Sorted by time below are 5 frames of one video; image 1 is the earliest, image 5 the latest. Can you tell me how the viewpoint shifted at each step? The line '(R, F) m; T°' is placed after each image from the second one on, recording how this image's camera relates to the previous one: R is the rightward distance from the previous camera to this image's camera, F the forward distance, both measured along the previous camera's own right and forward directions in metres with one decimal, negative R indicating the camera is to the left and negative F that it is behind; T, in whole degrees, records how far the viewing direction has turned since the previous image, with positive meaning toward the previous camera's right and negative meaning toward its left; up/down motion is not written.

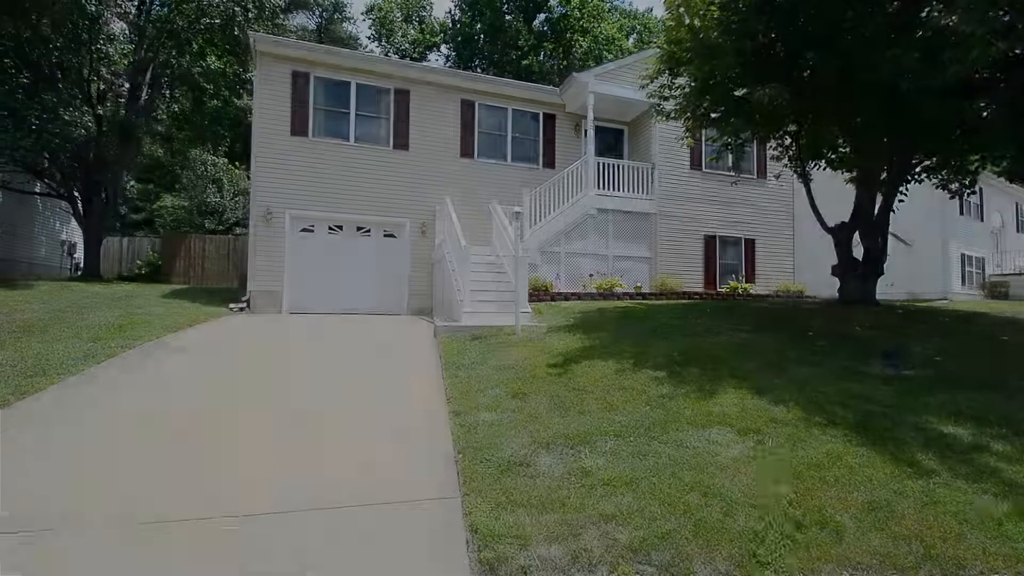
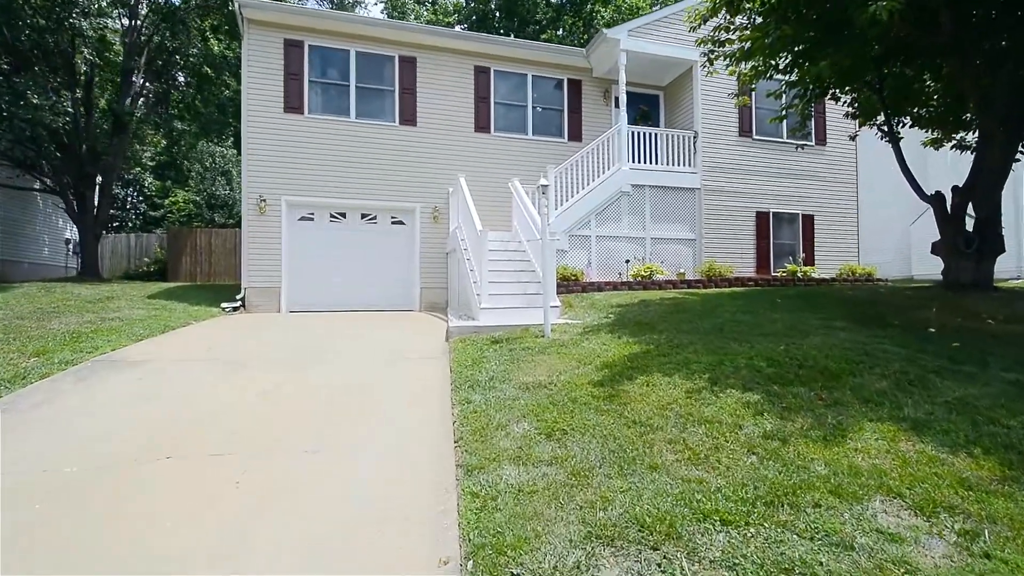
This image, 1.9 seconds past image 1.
(-0.1, +1.6) m; -3°
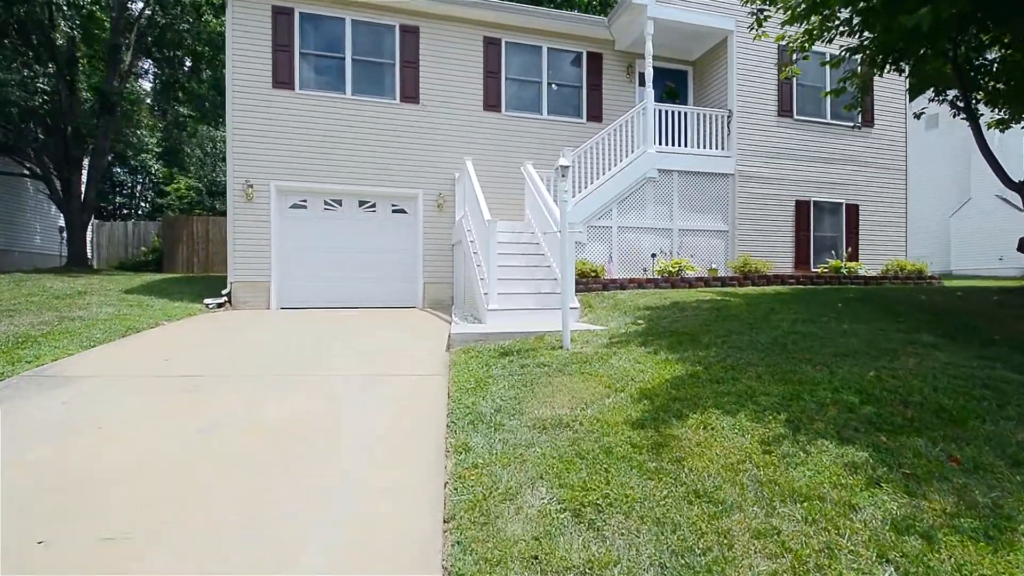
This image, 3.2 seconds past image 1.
(0.0, +1.1) m; -1°
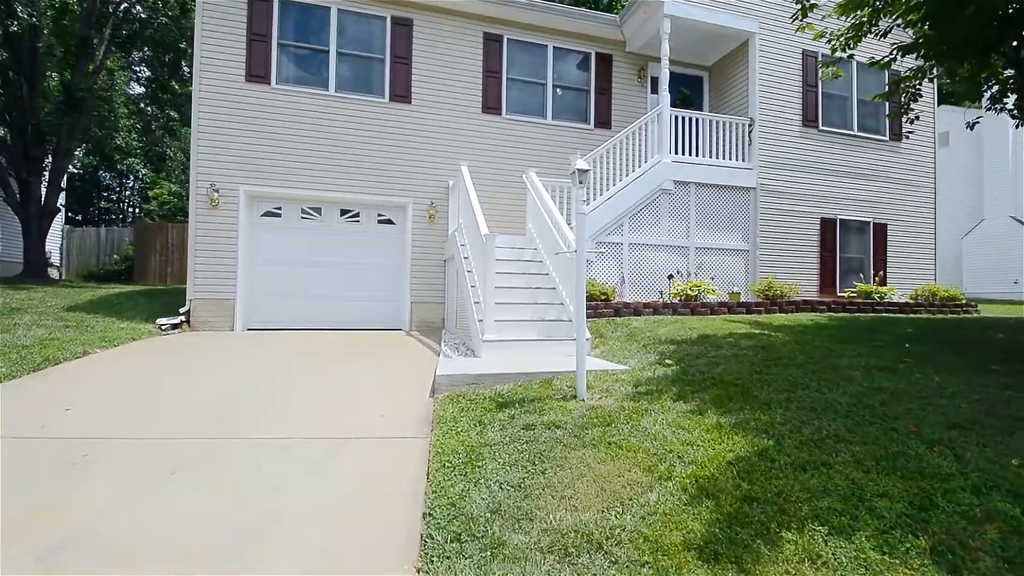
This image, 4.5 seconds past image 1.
(-0.1, +1.2) m; +1°
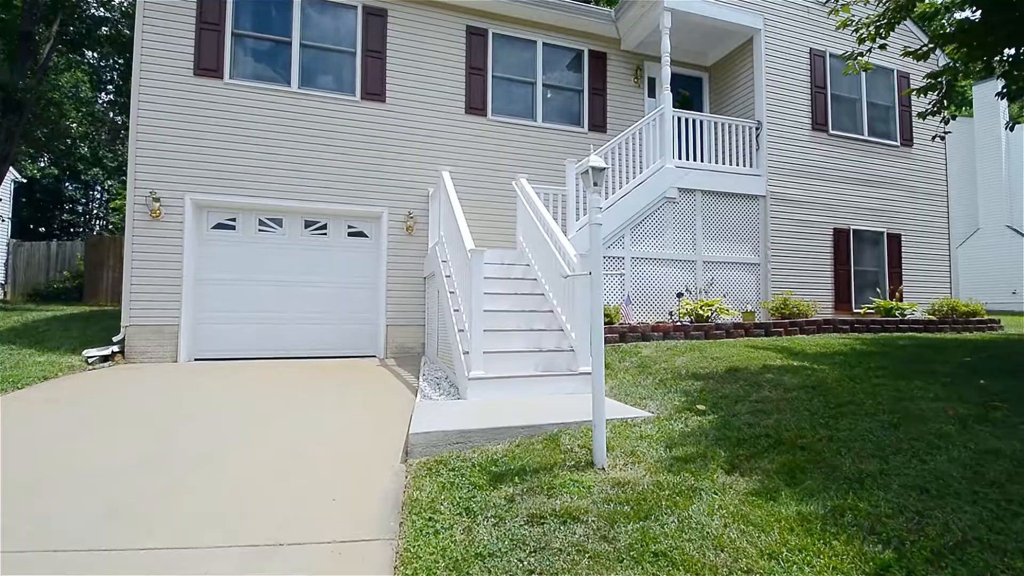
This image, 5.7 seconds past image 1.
(-0.1, +1.1) m; +2°
